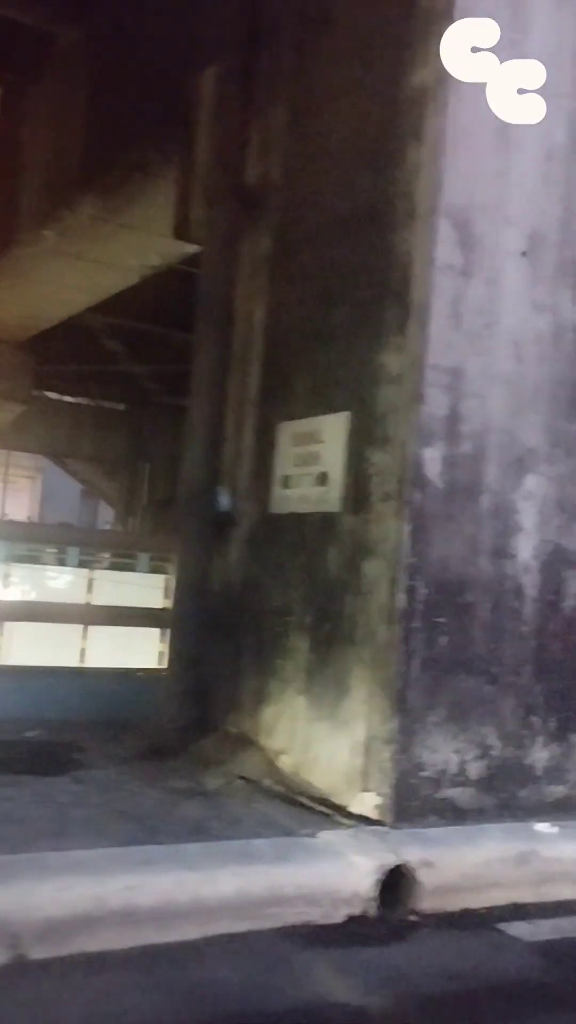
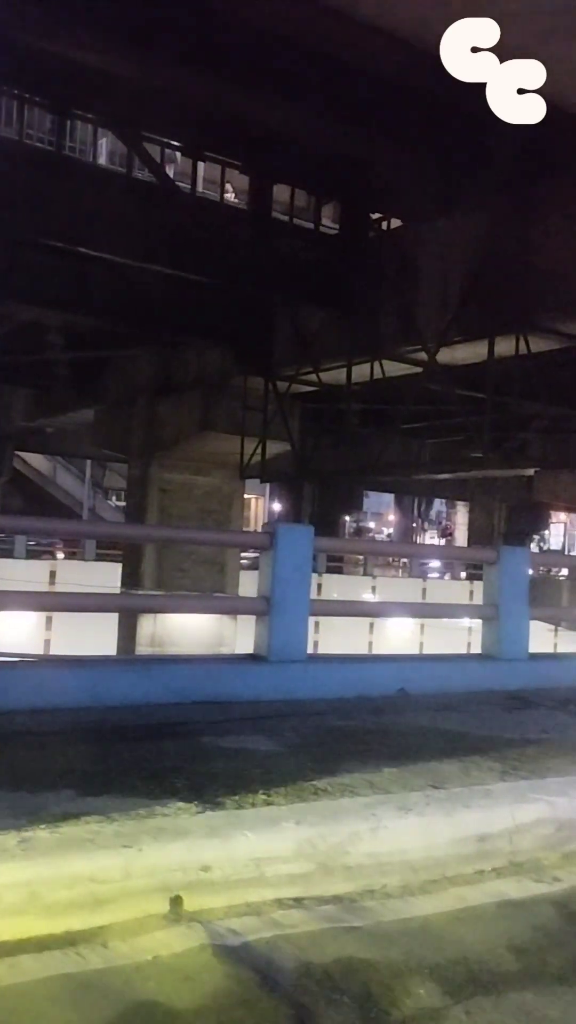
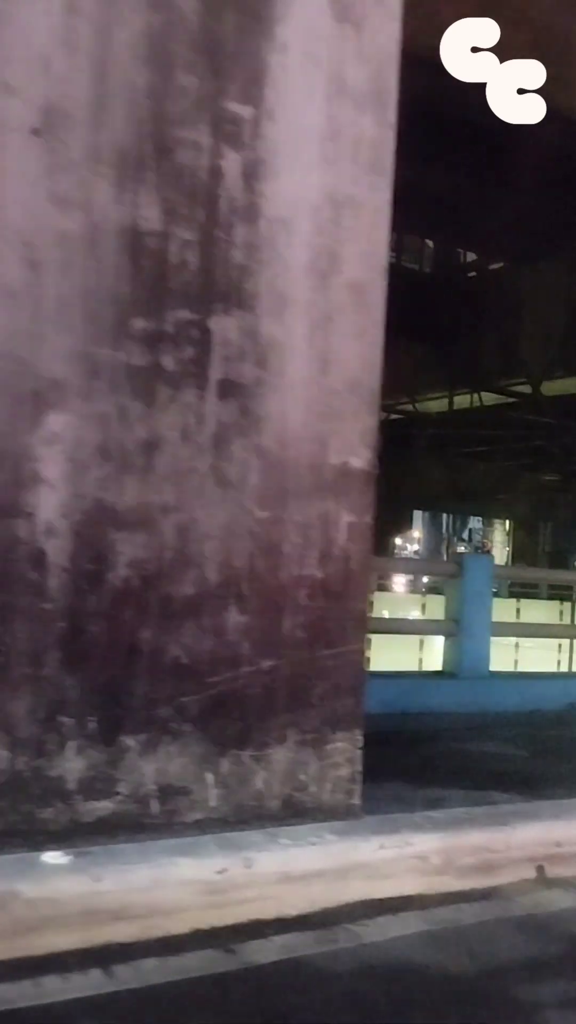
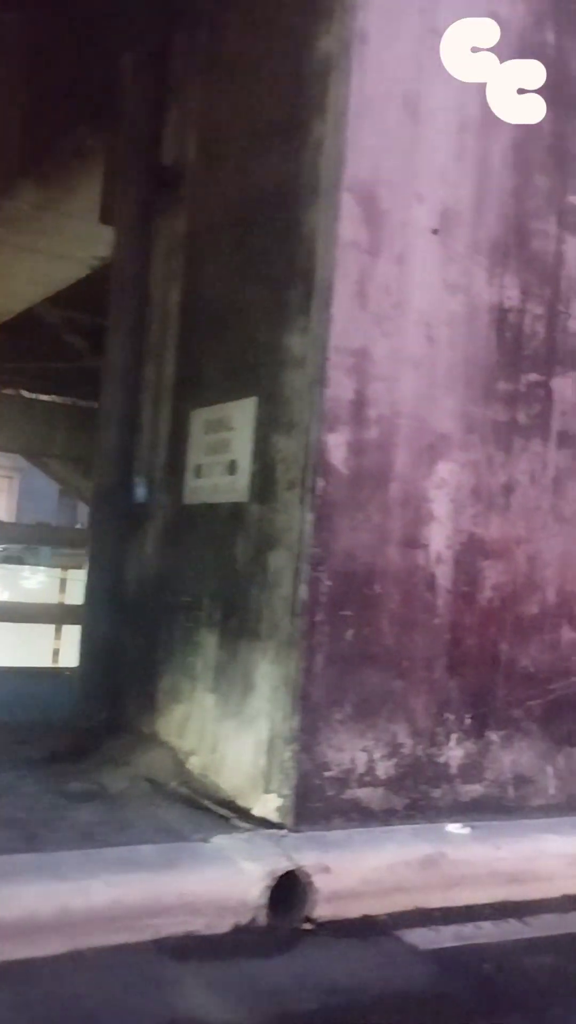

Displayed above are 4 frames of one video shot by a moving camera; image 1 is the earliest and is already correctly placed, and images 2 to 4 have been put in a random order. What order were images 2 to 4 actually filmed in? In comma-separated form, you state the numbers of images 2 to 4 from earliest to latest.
4, 3, 2
